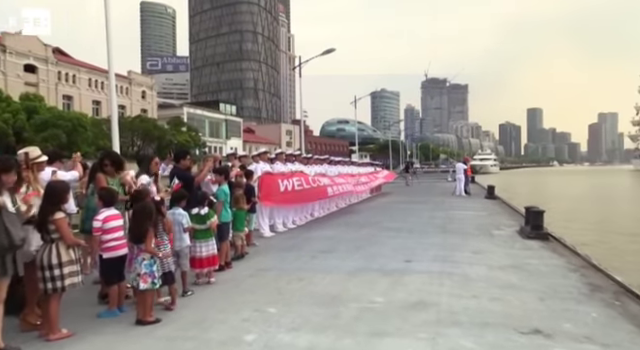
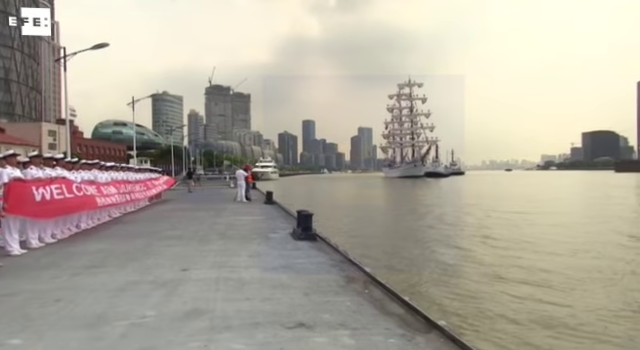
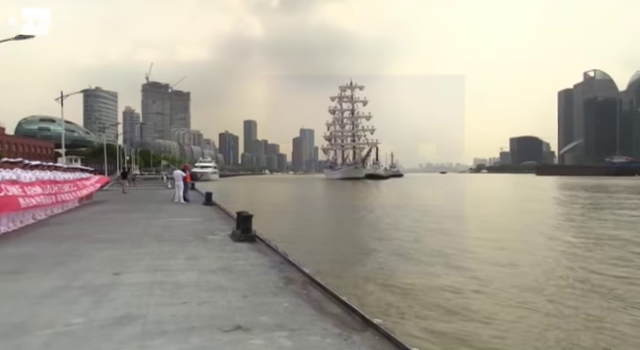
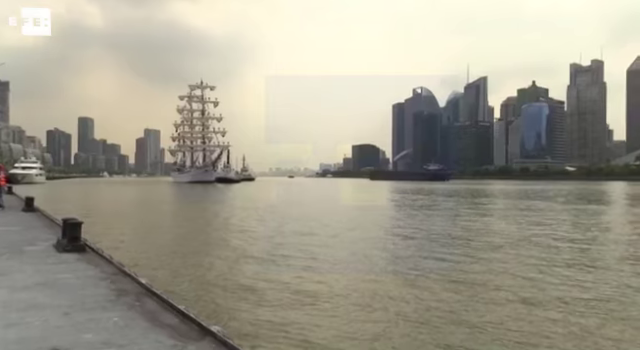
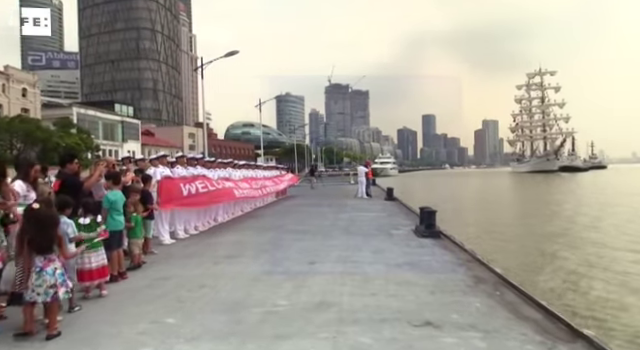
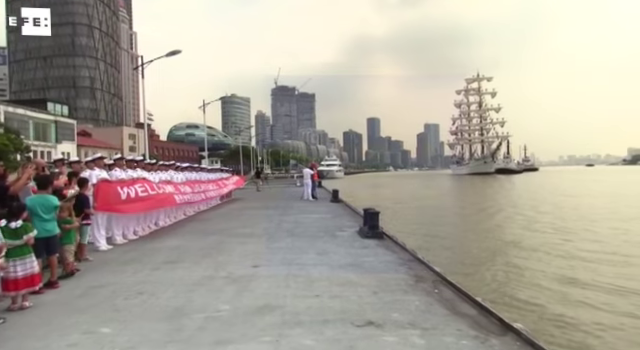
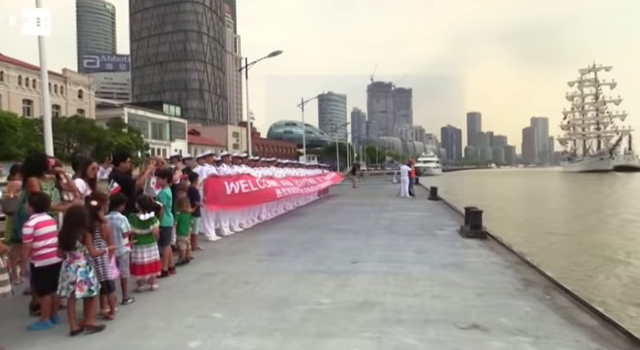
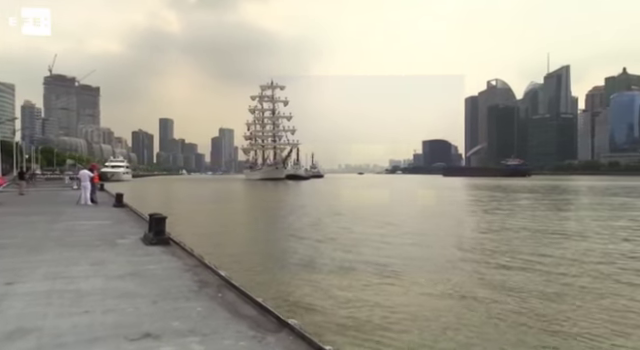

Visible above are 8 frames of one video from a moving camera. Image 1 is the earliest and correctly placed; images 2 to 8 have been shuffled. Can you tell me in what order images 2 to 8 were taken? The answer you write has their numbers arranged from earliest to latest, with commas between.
7, 5, 6, 2, 3, 8, 4
